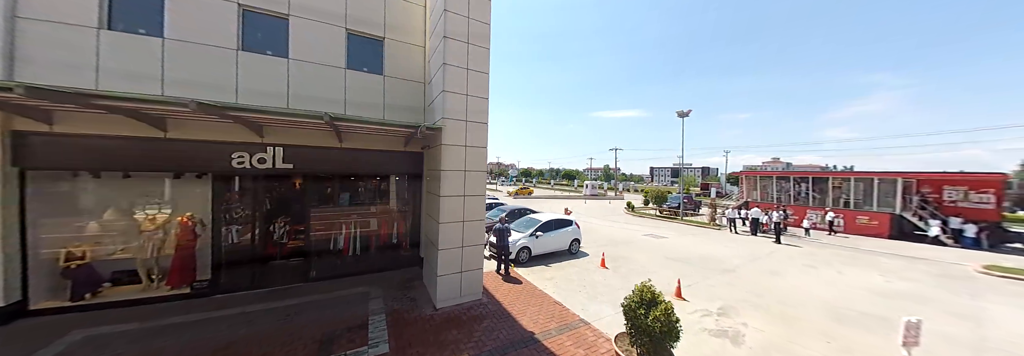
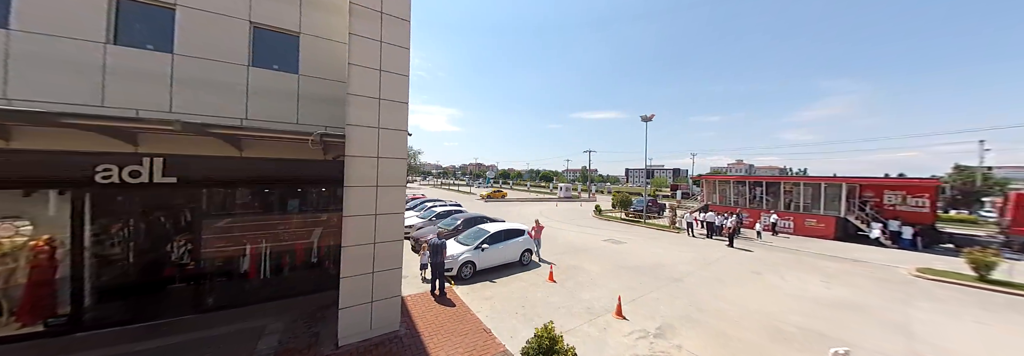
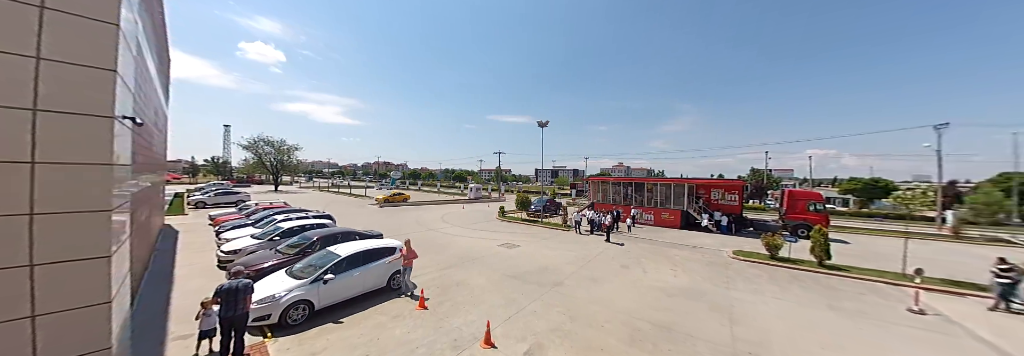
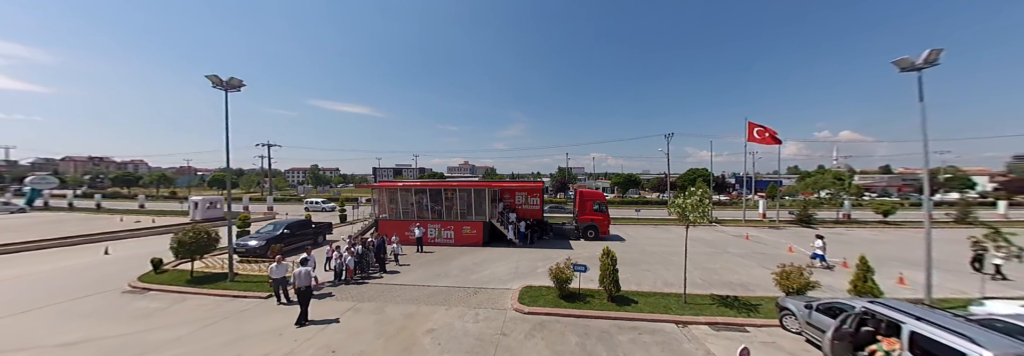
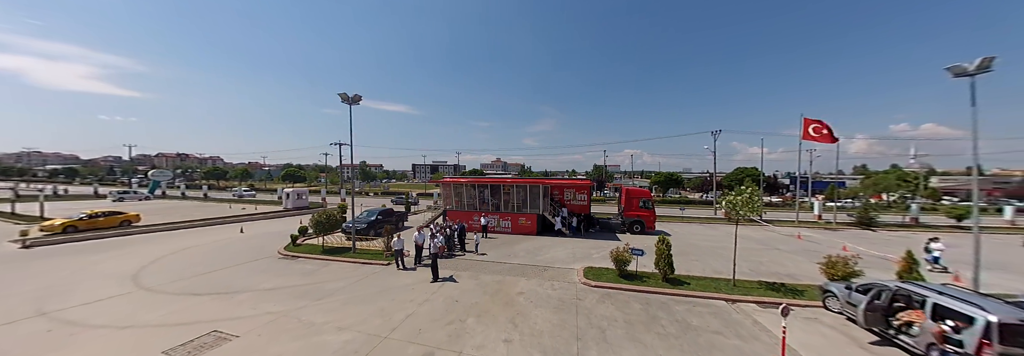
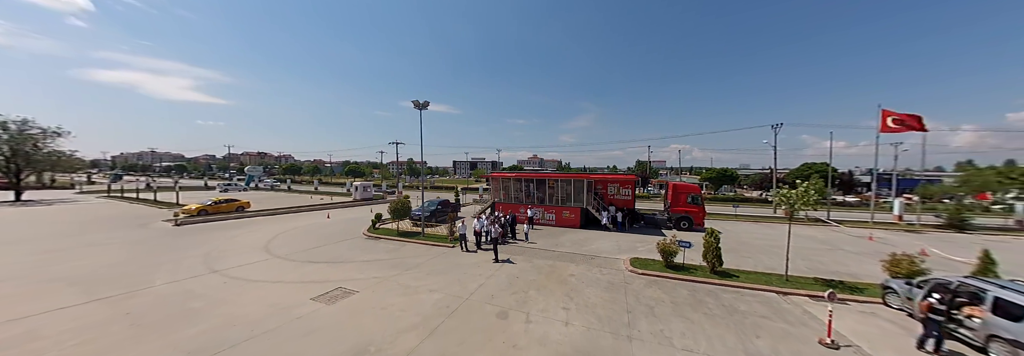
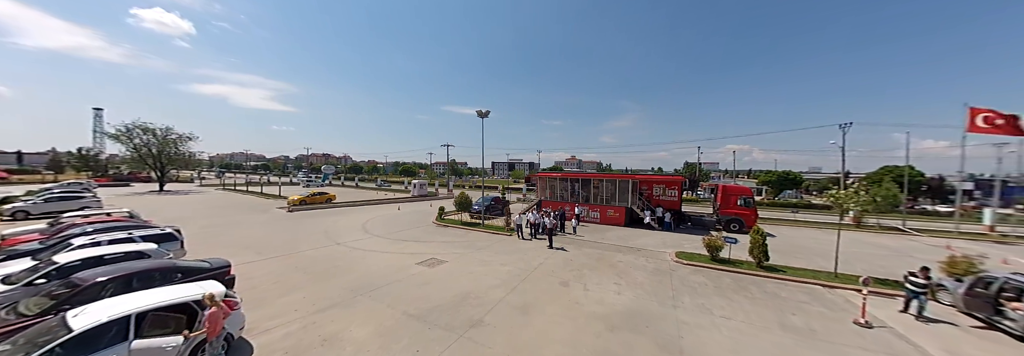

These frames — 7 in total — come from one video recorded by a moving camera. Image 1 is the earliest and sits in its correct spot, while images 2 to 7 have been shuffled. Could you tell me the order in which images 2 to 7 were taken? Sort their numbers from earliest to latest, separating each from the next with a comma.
2, 3, 7, 6, 5, 4
